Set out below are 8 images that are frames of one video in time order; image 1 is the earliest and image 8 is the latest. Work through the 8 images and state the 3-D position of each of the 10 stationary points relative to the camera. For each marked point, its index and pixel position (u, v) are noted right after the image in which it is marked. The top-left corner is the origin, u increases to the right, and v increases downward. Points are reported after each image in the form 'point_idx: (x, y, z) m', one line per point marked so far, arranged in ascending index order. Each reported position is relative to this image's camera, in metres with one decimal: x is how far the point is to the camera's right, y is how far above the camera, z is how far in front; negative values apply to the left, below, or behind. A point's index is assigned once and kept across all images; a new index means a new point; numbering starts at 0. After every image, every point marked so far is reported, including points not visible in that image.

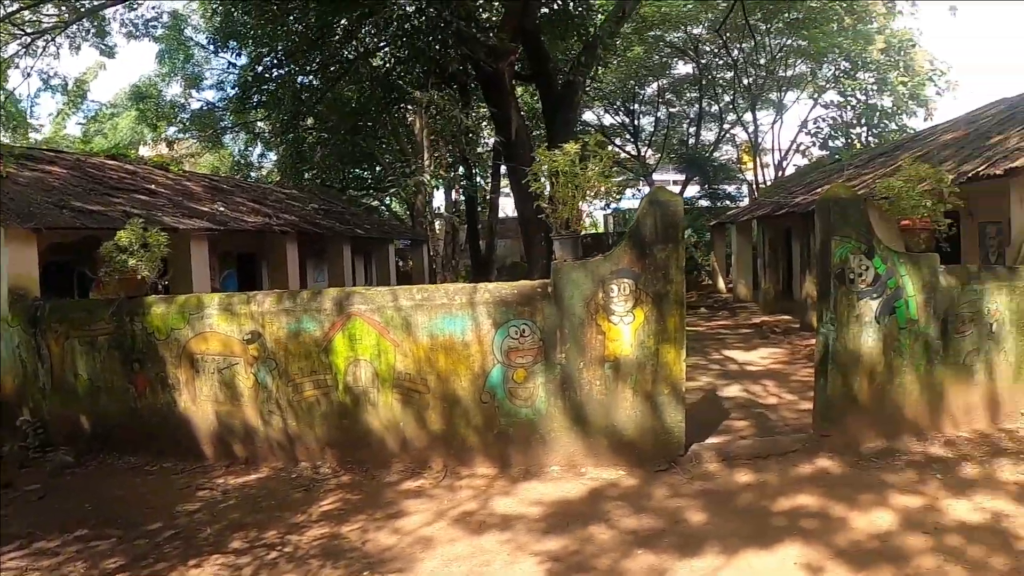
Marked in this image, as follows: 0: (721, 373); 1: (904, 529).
0: (+2.1, -0.8, +11.5) m
1: (+2.0, -1.2, +5.6) m
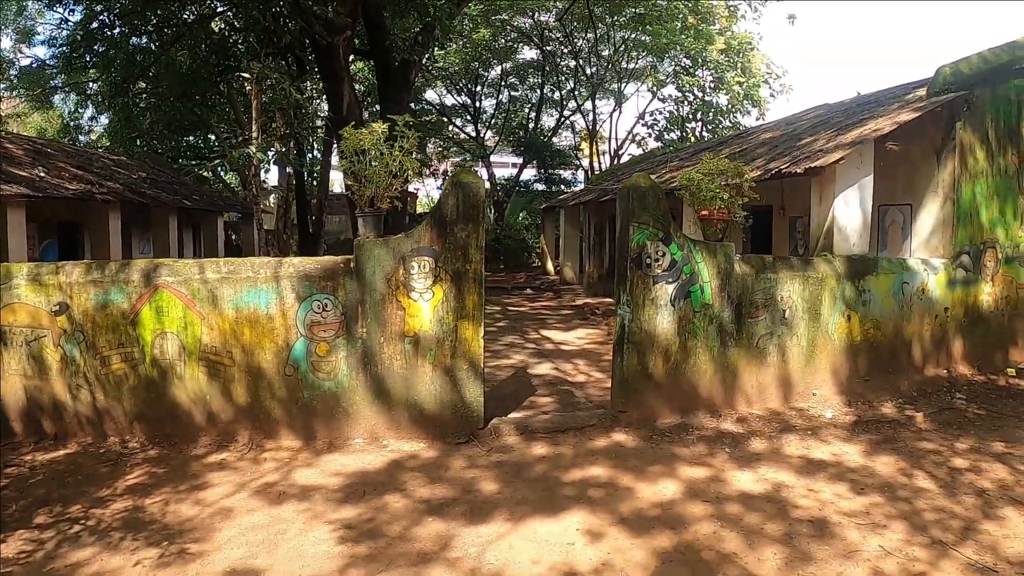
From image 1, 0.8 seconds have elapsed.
0: (+0.2, -0.6, +11.8) m
1: (+0.9, -1.1, +5.9) m
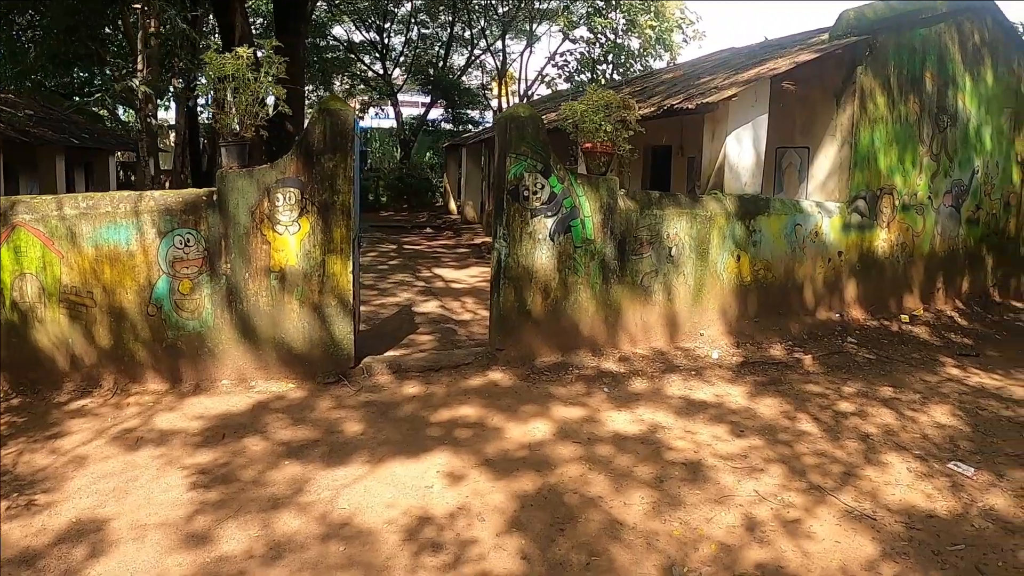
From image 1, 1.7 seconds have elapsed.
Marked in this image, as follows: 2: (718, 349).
0: (-0.9, 0.0, +11.4) m
1: (+0.2, -0.7, +5.7) m
2: (+1.3, -0.4, +7.5) m
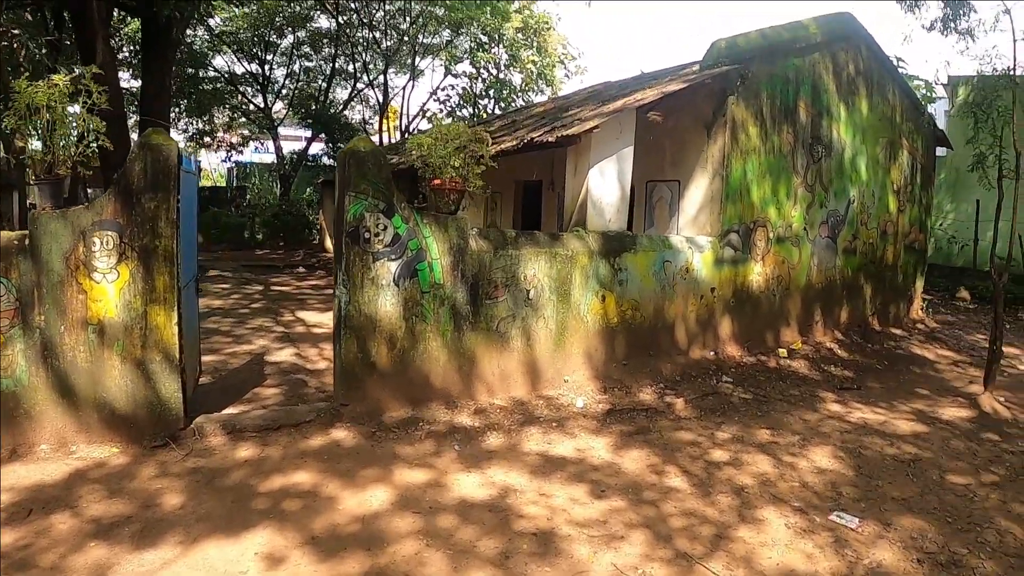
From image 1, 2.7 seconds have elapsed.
0: (-2.1, -0.4, +10.7) m
1: (-0.5, -1.0, +5.1) m
2: (+0.4, -0.7, +7.0) m
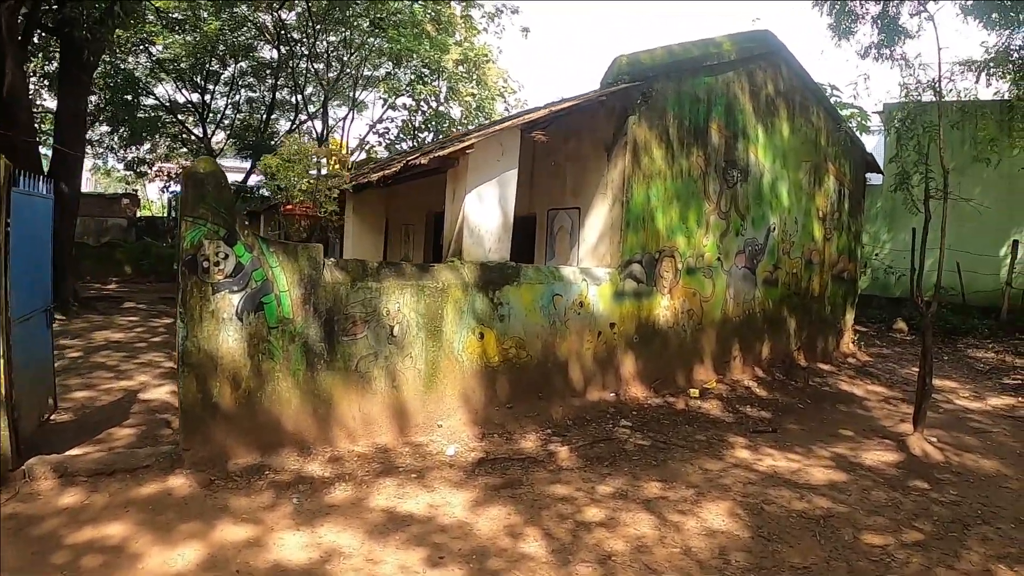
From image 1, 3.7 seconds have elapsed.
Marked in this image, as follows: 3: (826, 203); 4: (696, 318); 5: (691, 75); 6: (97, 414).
0: (-2.9, -0.7, +10.0) m
1: (-1.2, -1.1, +4.3) m
2: (-0.3, -0.9, +6.3) m
3: (+2.7, +0.7, +9.8) m
4: (+1.3, -0.2, +8.2) m
5: (+1.2, +1.5, +7.9) m
6: (-2.8, -0.9, +7.9) m
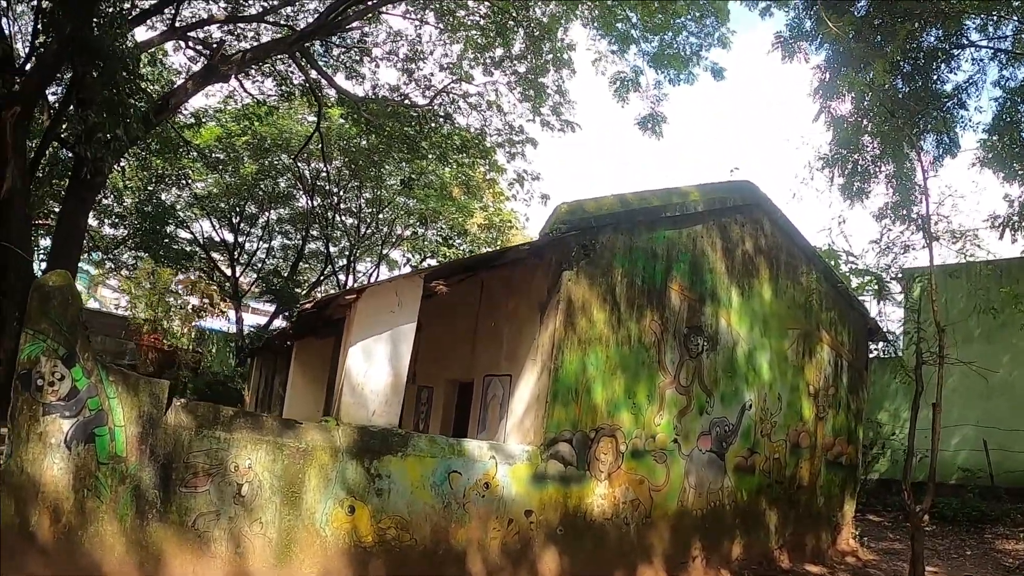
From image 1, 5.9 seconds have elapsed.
0: (-3.4, -1.8, +9.0) m
1: (-1.9, -1.6, +3.2) m
2: (-0.9, -1.6, +5.1) m
3: (+2.3, -0.7, +8.7) m
4: (+0.8, -1.3, +7.0) m
5: (+0.8, +0.4, +6.9) m
6: (-3.4, -1.7, +6.9) m
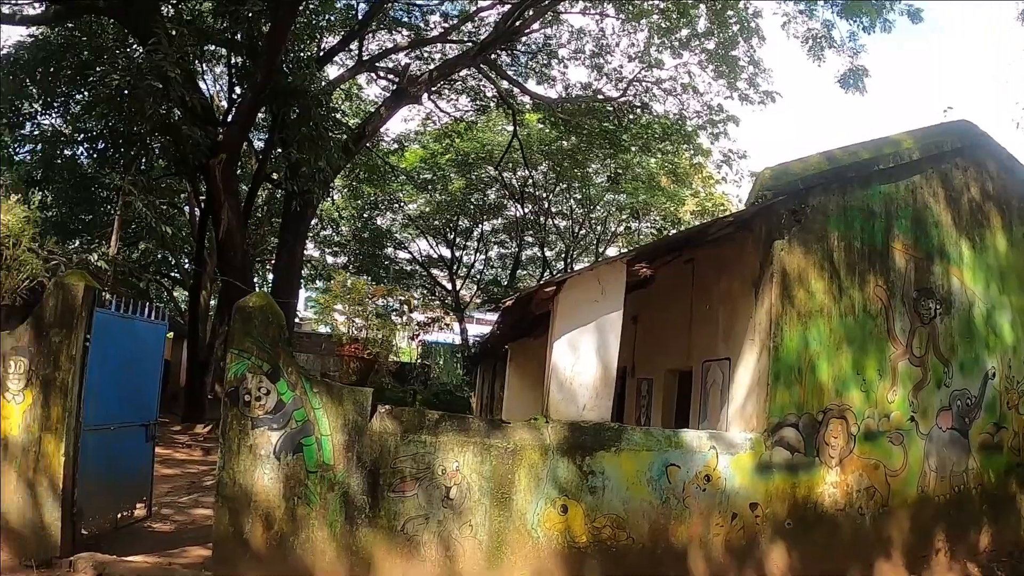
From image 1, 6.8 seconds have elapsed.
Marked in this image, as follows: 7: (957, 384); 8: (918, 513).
0: (-1.6, -2.0, +9.1) m
1: (-1.3, -1.6, +3.3) m
2: (+0.1, -1.6, +4.9) m
3: (+3.8, -0.4, +7.8) m
4: (+2.1, -1.2, +6.5) m
5: (+1.9, +0.5, +6.4) m
6: (-2.0, -1.9, +7.1) m
7: (+2.7, -0.6, +7.0) m
8: (+2.4, -1.3, +6.7) m
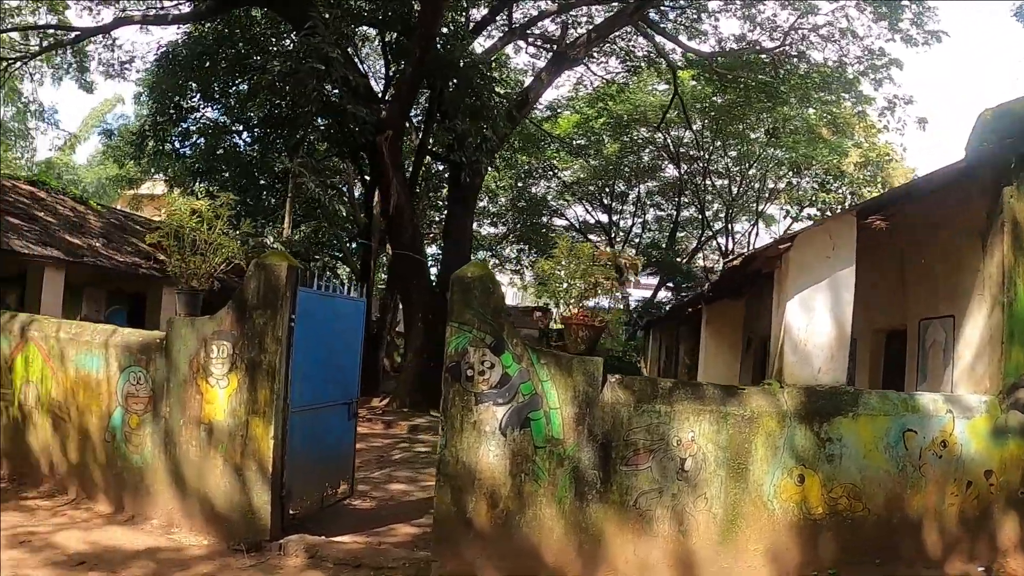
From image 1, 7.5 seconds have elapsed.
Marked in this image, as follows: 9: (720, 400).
0: (-0.2, -1.7, +9.0) m
1: (-0.4, -1.6, +3.1) m
2: (+1.1, -1.4, +4.6) m
3: (+5.0, 0.0, +7.2) m
4: (+3.2, -0.9, +6.0) m
5: (+3.0, +0.8, +5.9) m
6: (-0.8, -1.7, +7.0) m
7: (+3.9, -0.3, +6.5) m
8: (+3.5, -1.0, +6.2) m
9: (+0.9, -0.5, +4.9) m
